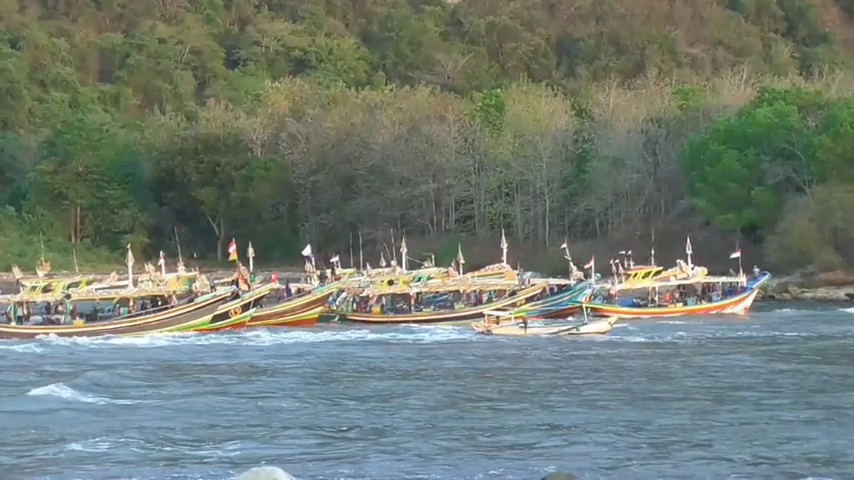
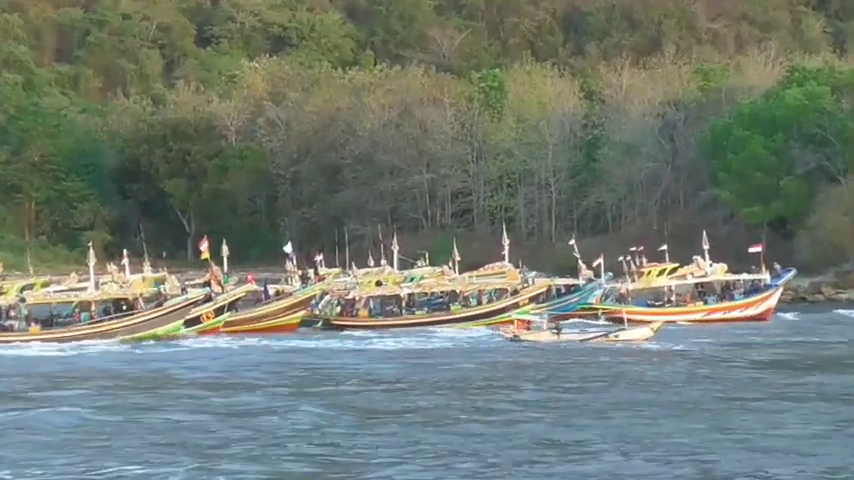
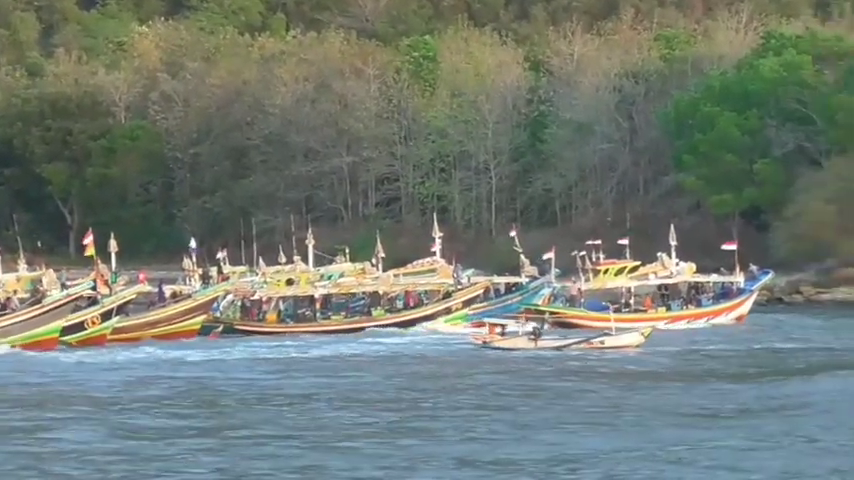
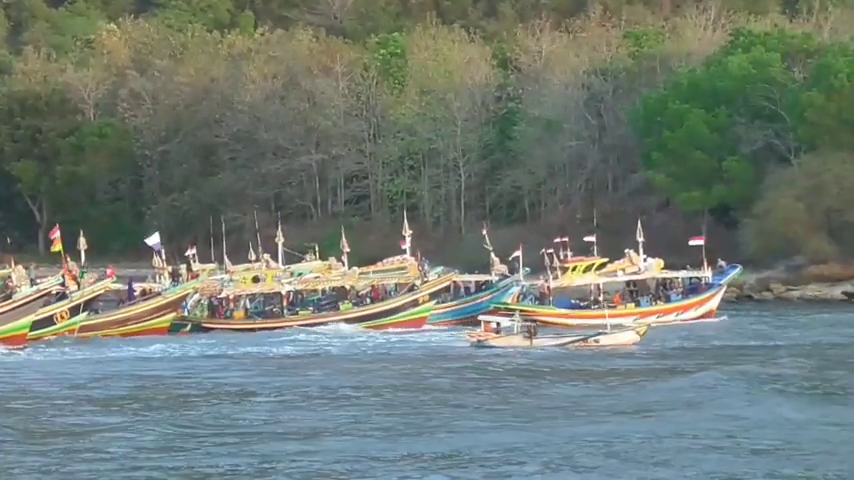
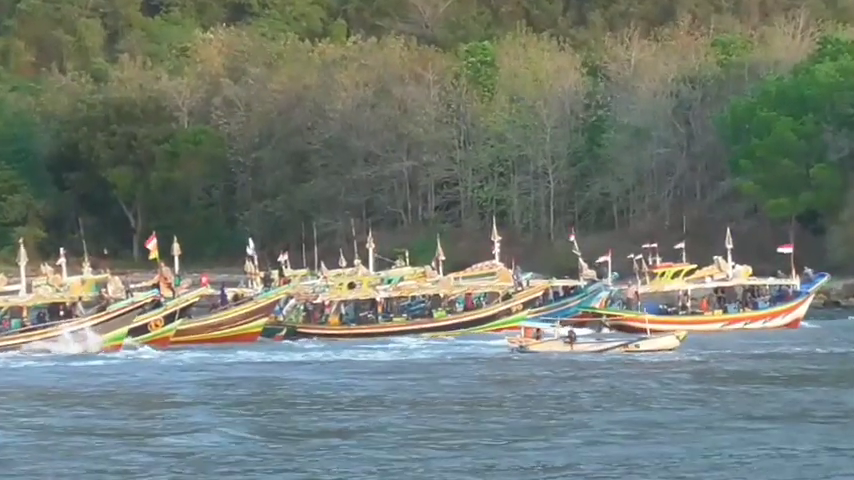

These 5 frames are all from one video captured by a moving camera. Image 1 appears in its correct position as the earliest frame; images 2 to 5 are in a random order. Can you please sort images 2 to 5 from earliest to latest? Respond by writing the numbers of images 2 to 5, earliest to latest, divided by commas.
2, 5, 3, 4
